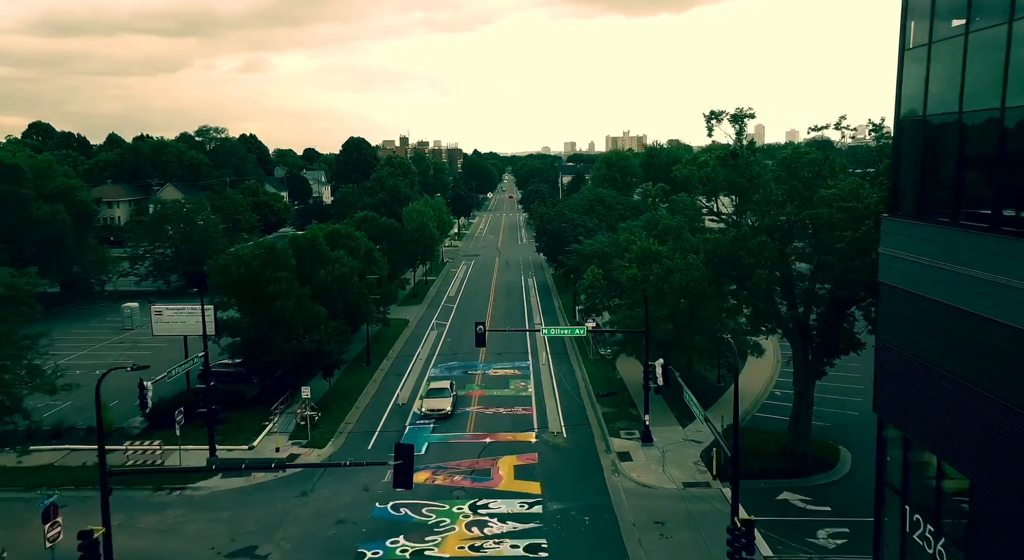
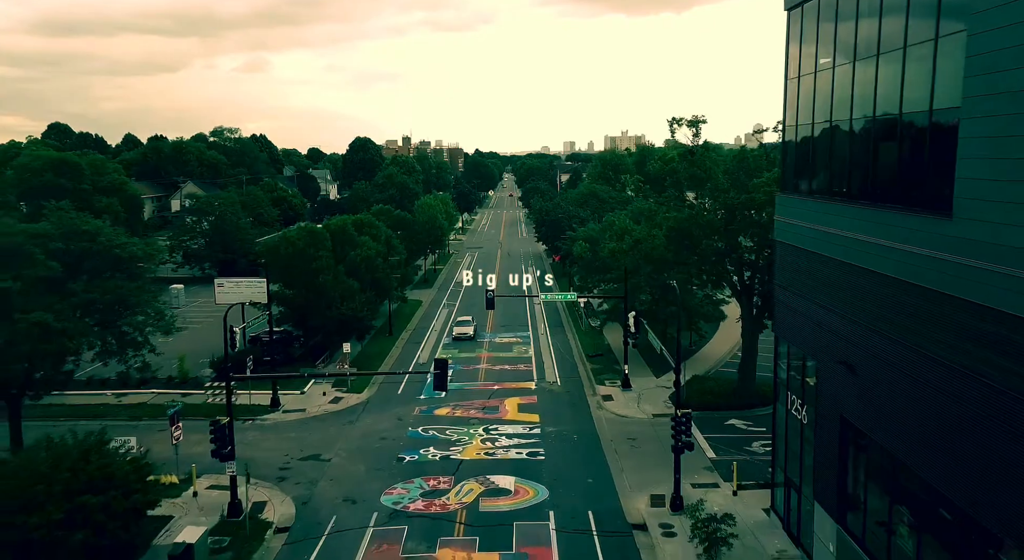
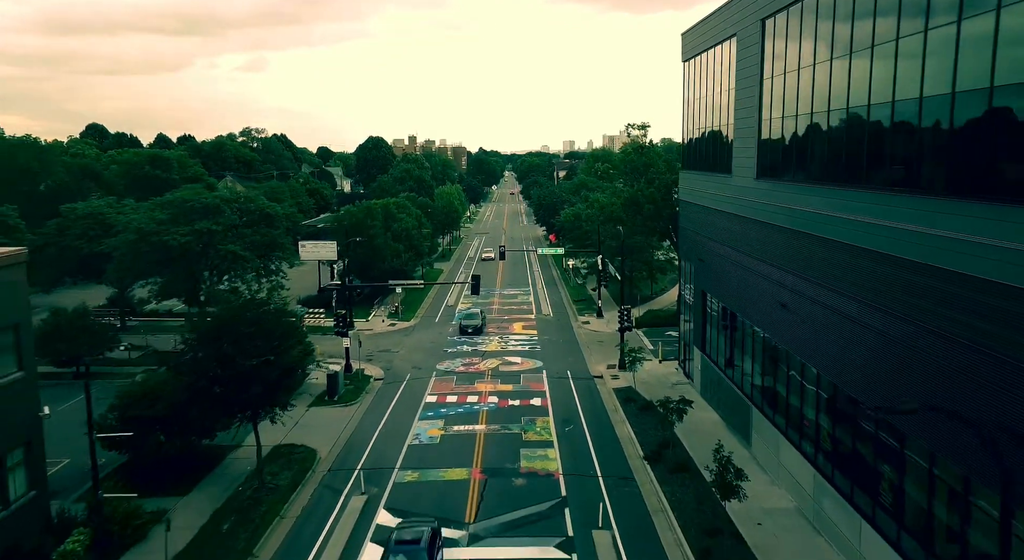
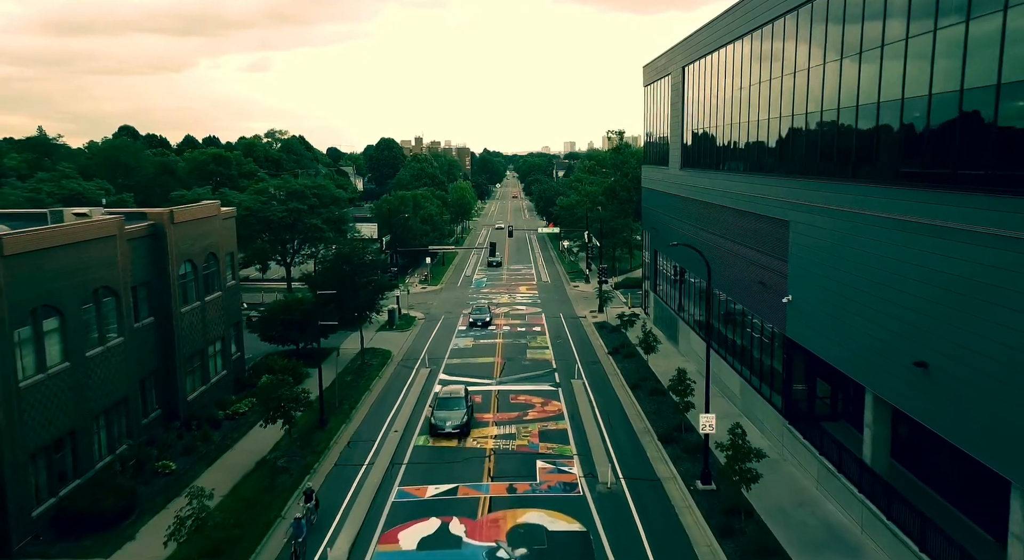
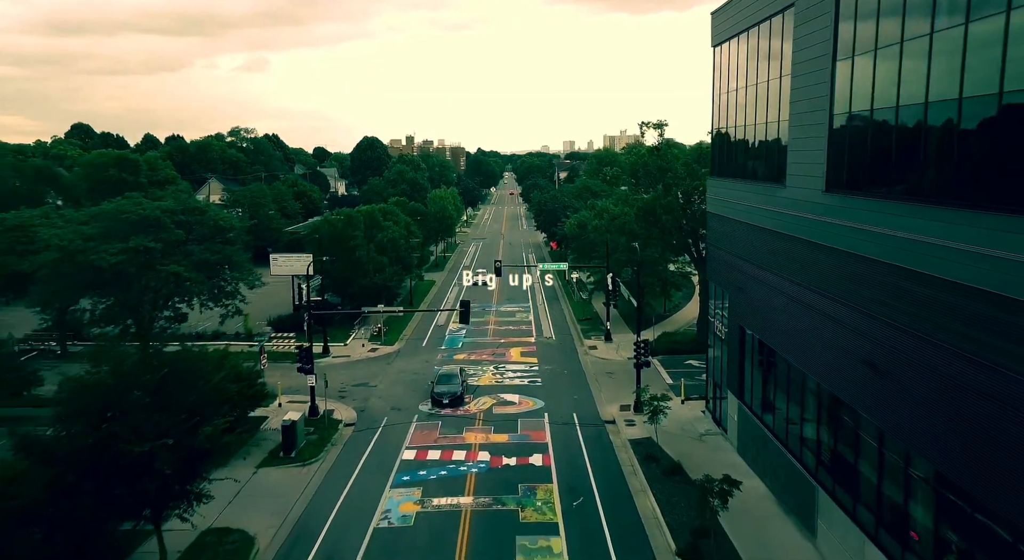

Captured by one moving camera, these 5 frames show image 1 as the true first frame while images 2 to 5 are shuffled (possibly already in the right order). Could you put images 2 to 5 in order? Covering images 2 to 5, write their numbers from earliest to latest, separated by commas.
2, 5, 3, 4
